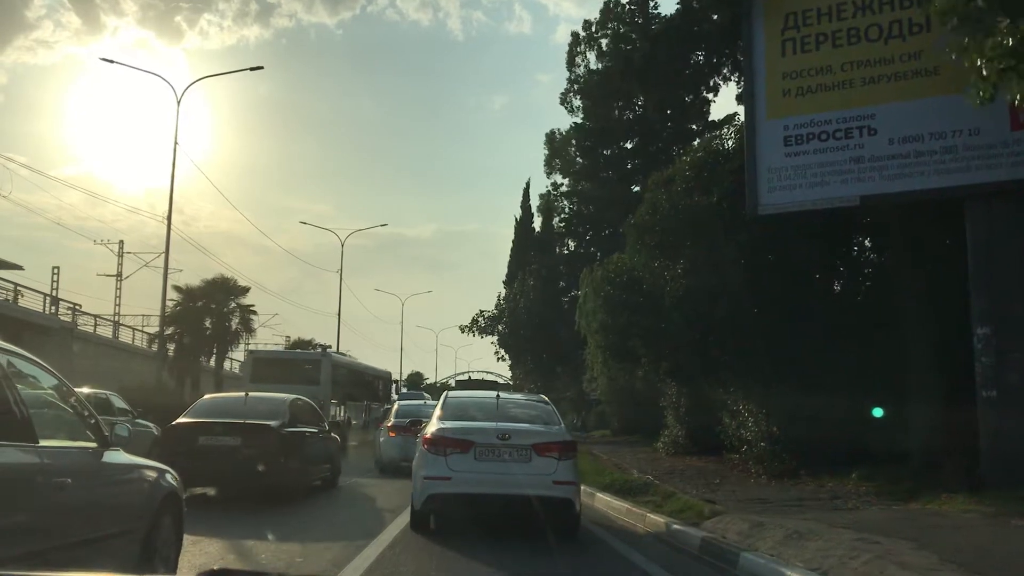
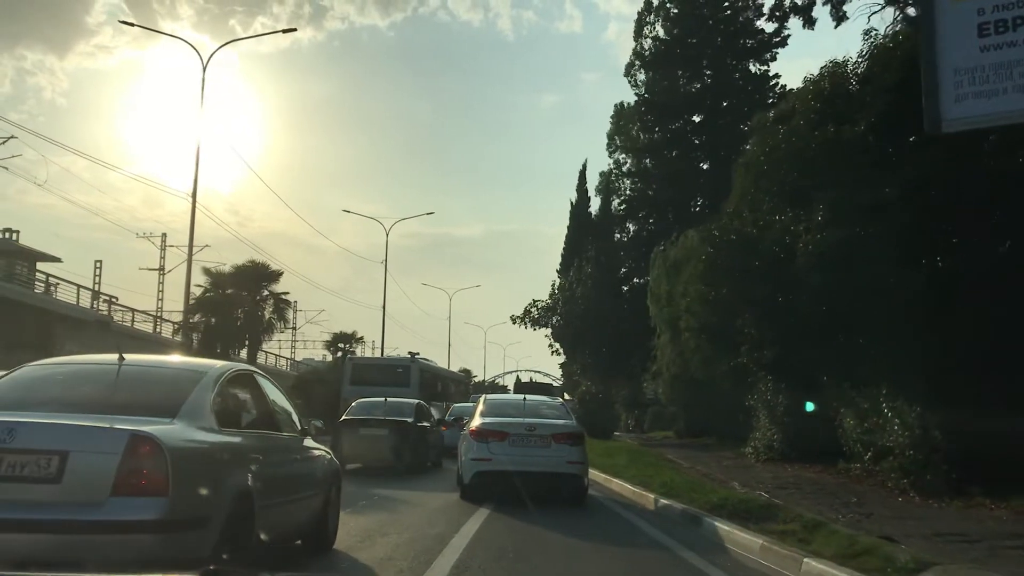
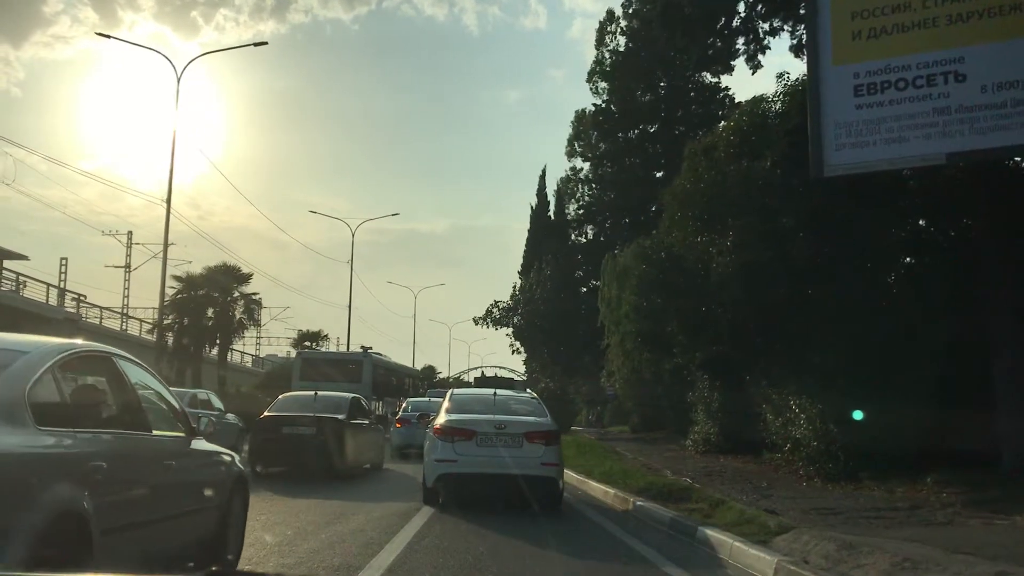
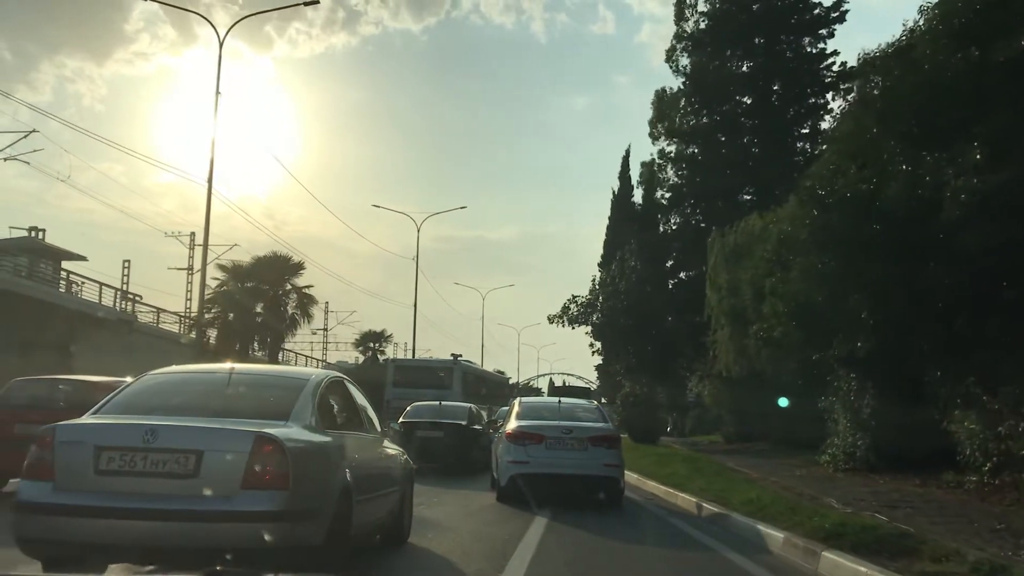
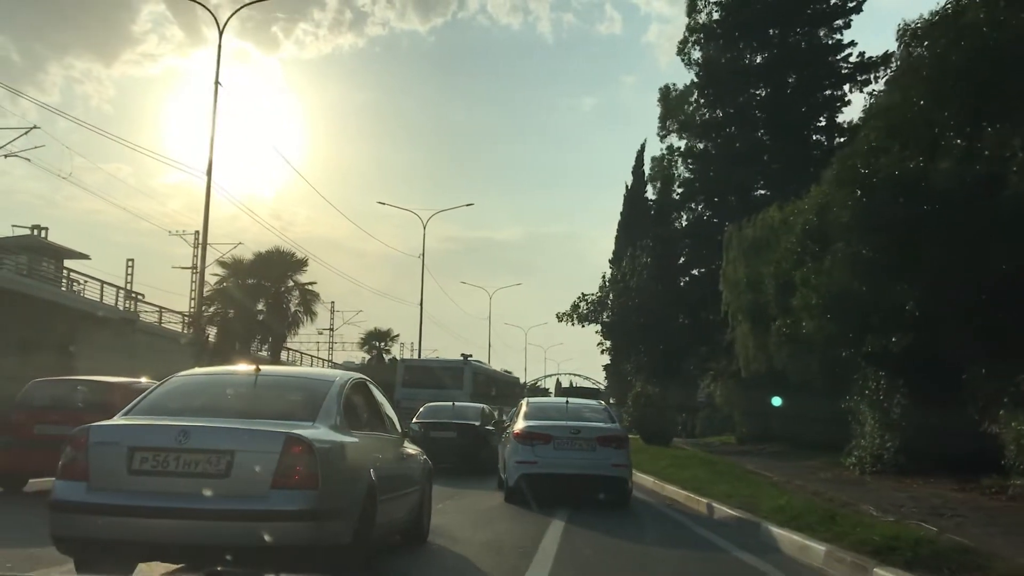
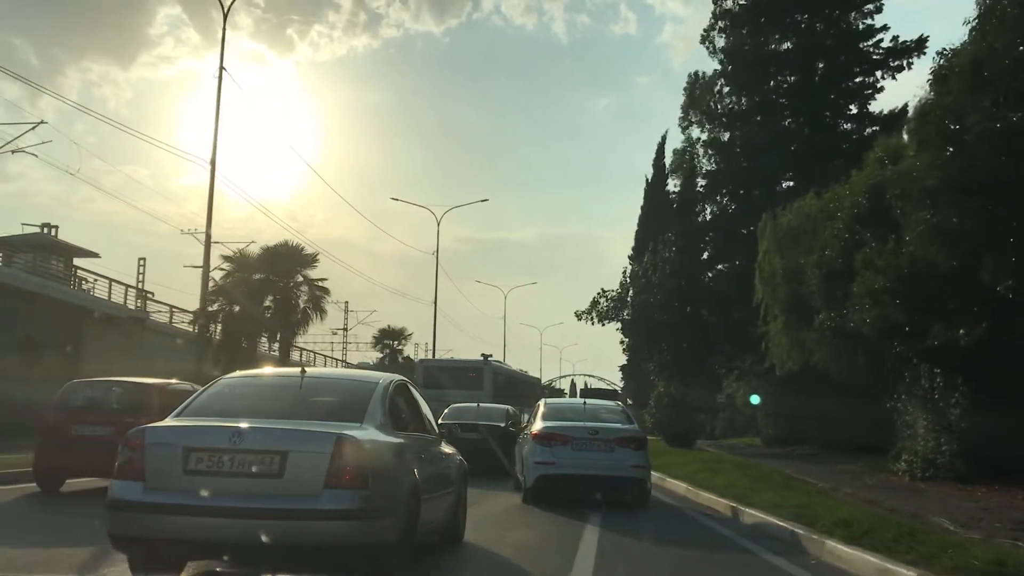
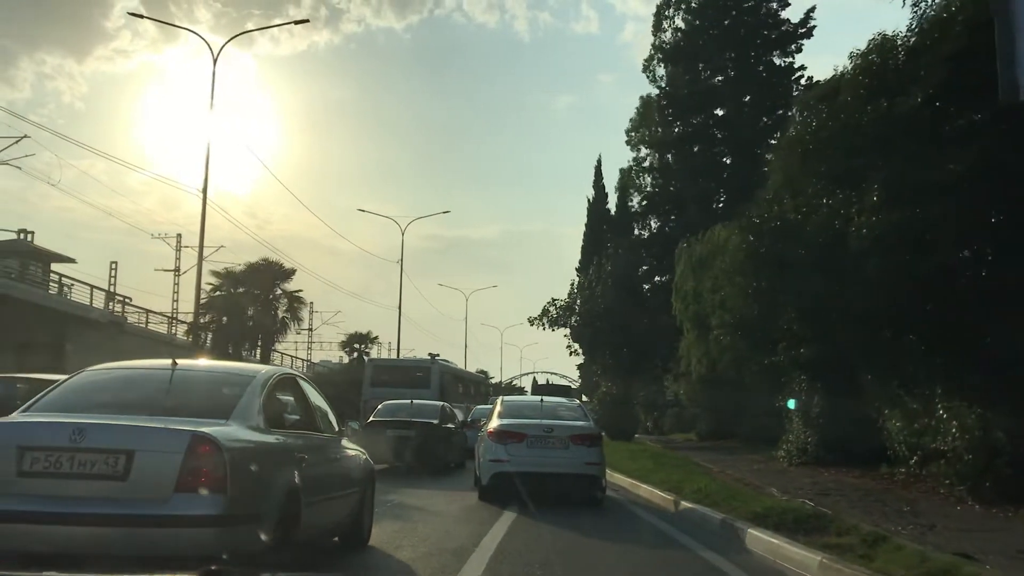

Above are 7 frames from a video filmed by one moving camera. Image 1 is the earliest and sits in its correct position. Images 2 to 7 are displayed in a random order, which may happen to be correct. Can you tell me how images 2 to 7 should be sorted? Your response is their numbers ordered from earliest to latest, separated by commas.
3, 2, 7, 4, 5, 6
